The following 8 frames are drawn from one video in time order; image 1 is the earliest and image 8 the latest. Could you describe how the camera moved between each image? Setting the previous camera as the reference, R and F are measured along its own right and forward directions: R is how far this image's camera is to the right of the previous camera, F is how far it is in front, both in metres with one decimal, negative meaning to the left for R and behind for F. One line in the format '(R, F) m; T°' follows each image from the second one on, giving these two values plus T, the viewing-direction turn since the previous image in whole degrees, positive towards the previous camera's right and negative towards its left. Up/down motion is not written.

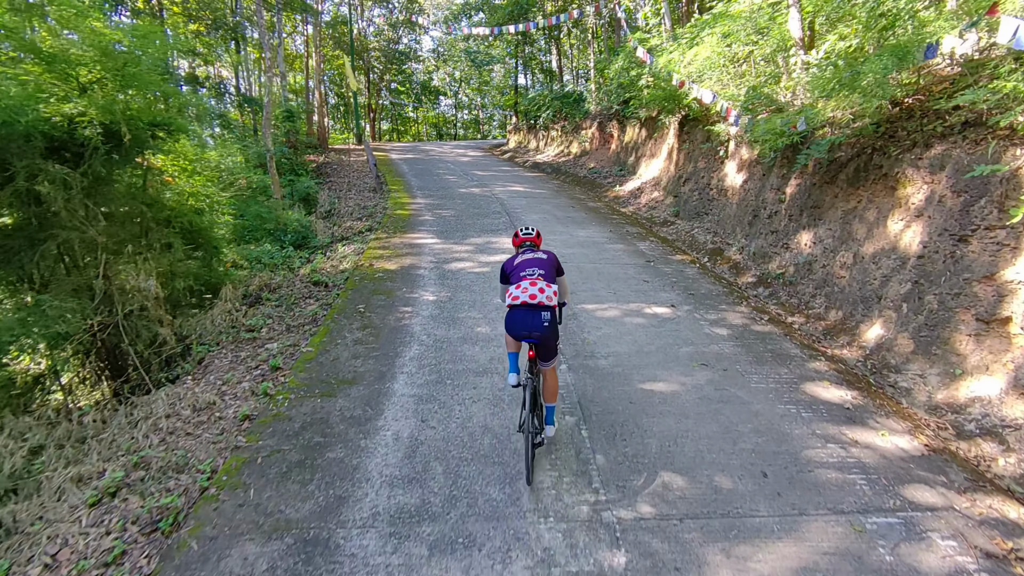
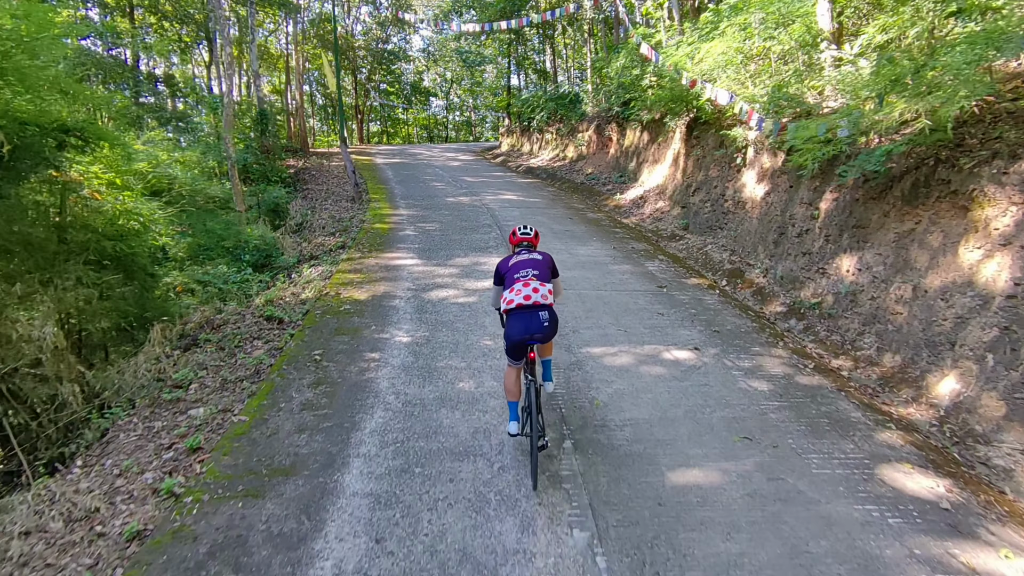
(0.0, +1.2) m; +1°
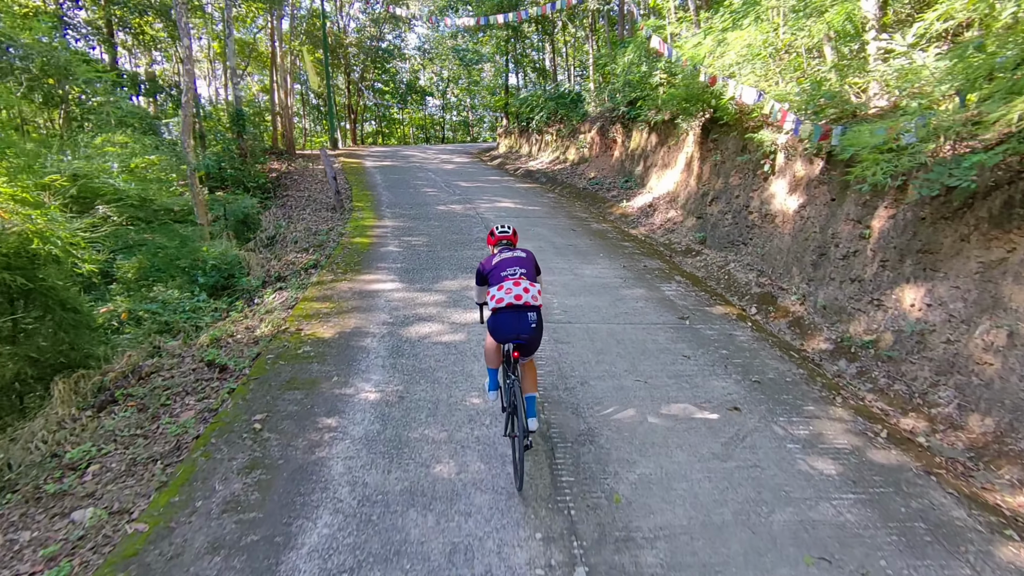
(0.0, +1.1) m; 0°
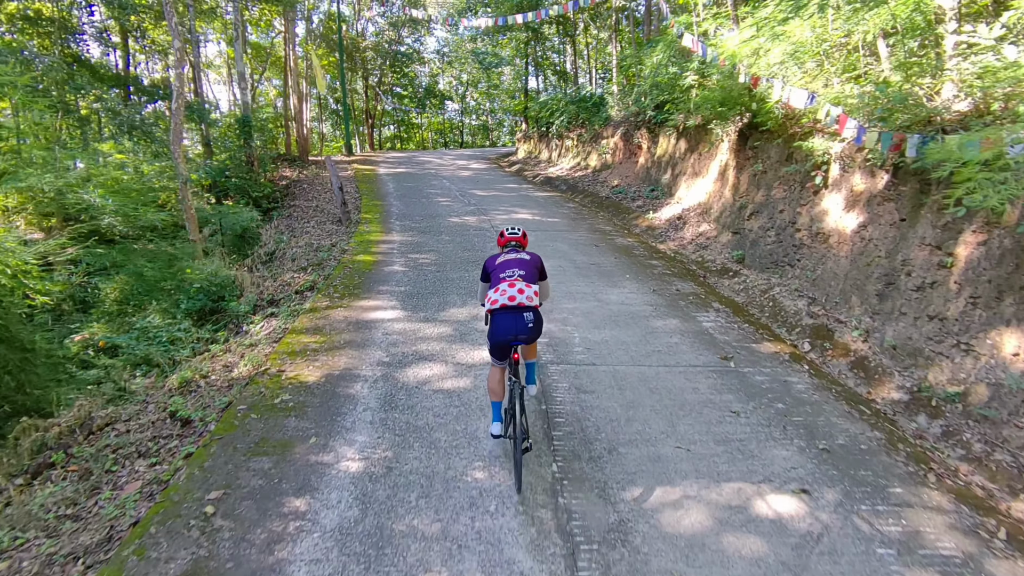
(0.0, +0.8) m; -2°
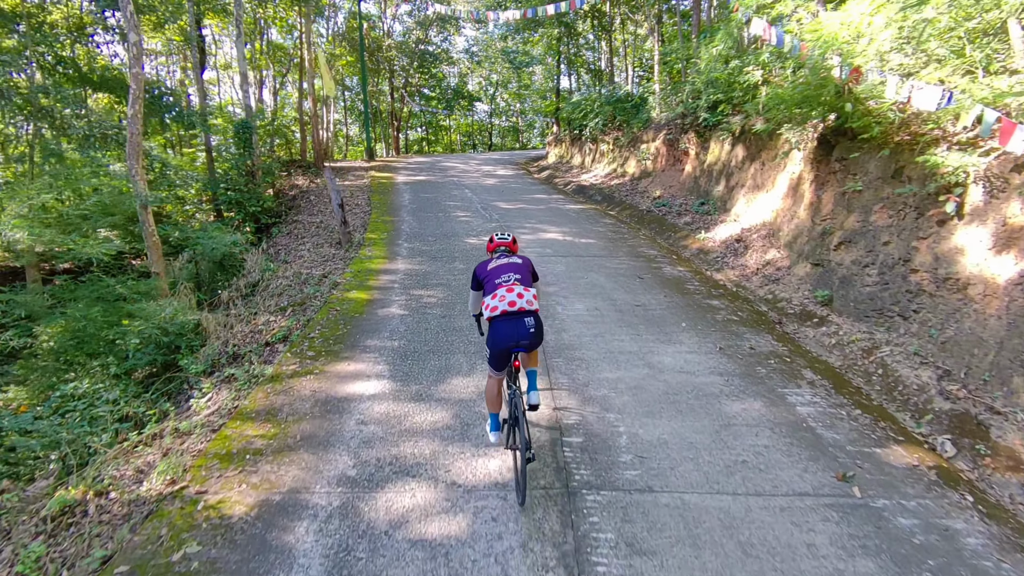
(+0.1, +1.6) m; -3°
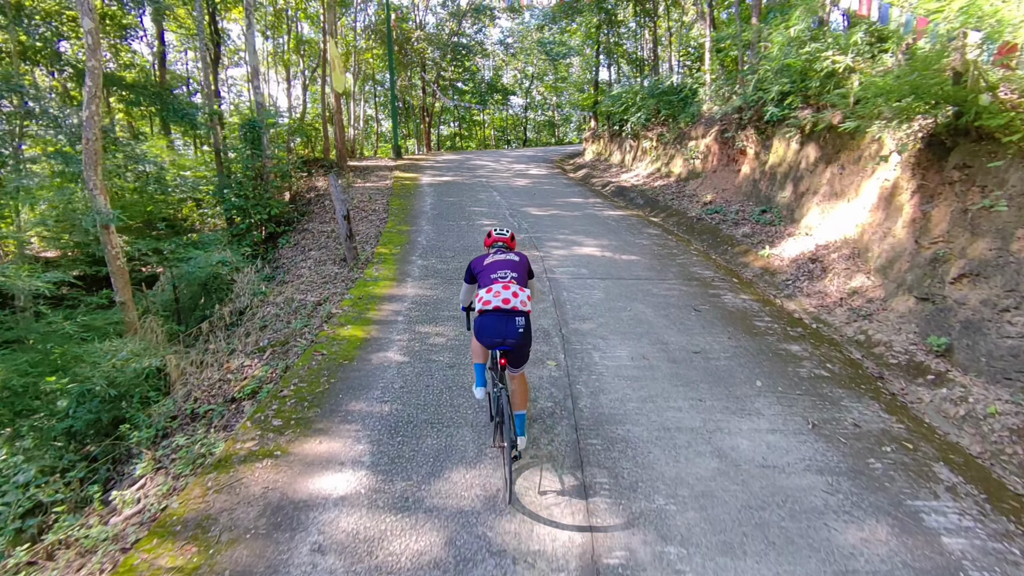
(+0.1, +1.3) m; -4°
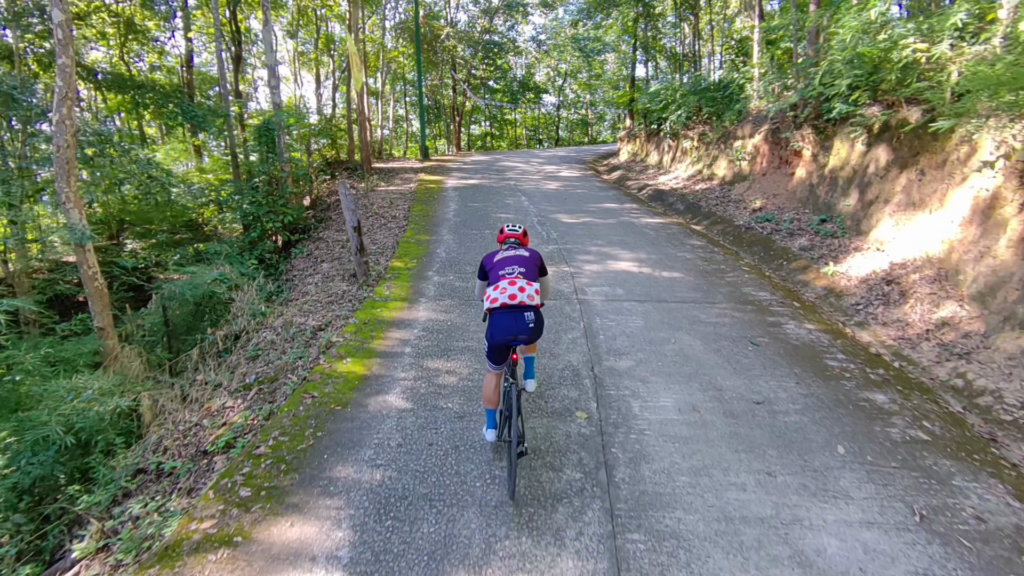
(+0.1, +0.8) m; -3°
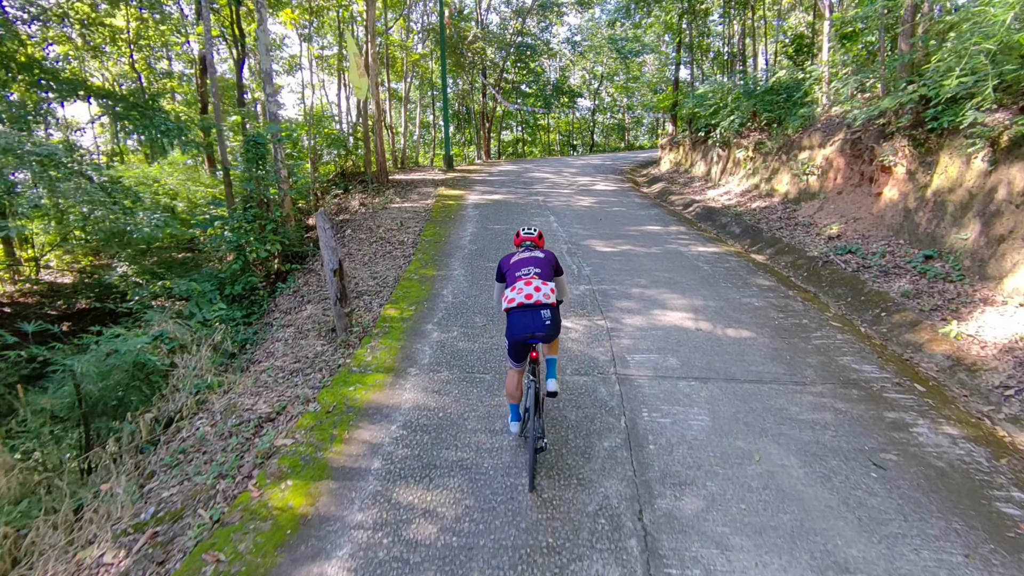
(+0.1, +1.6) m; -3°
